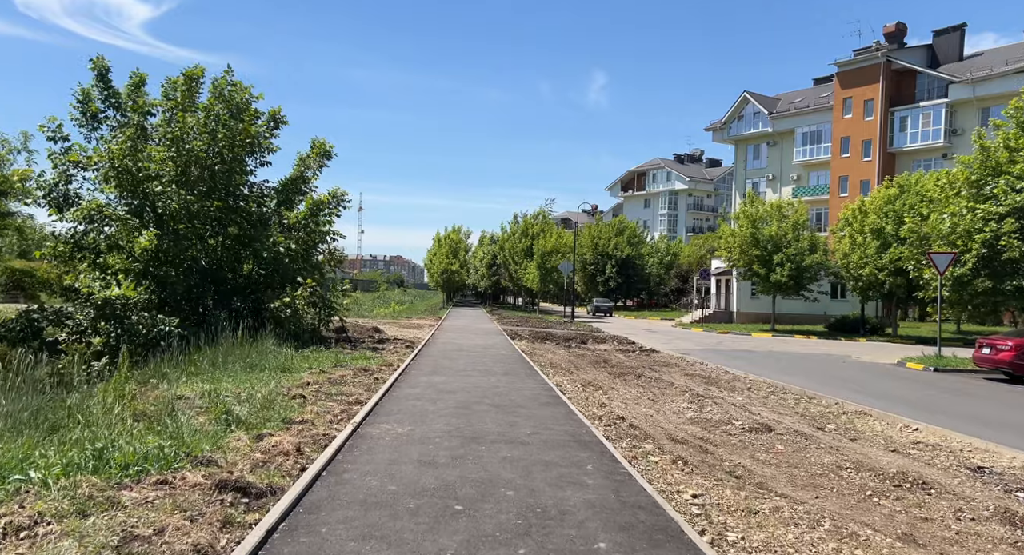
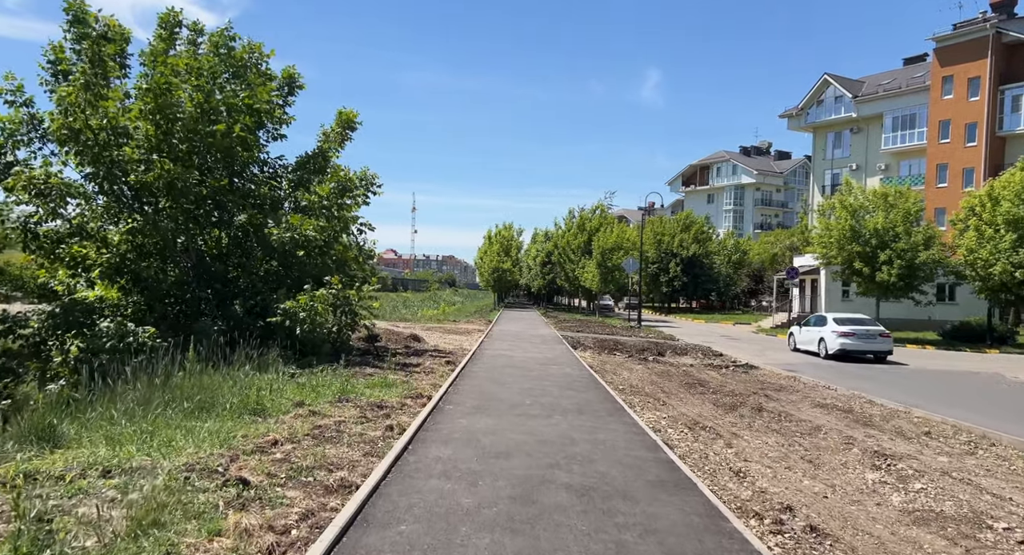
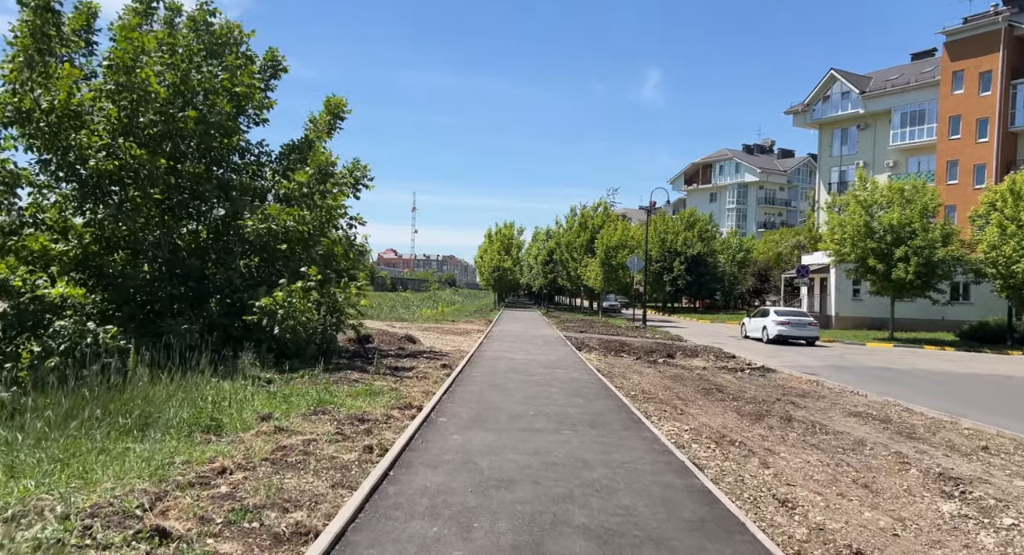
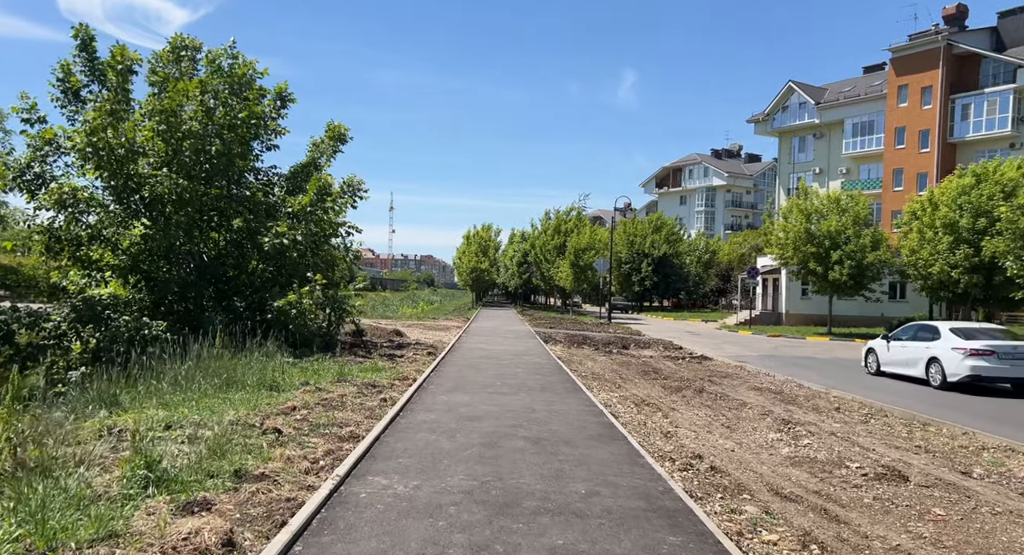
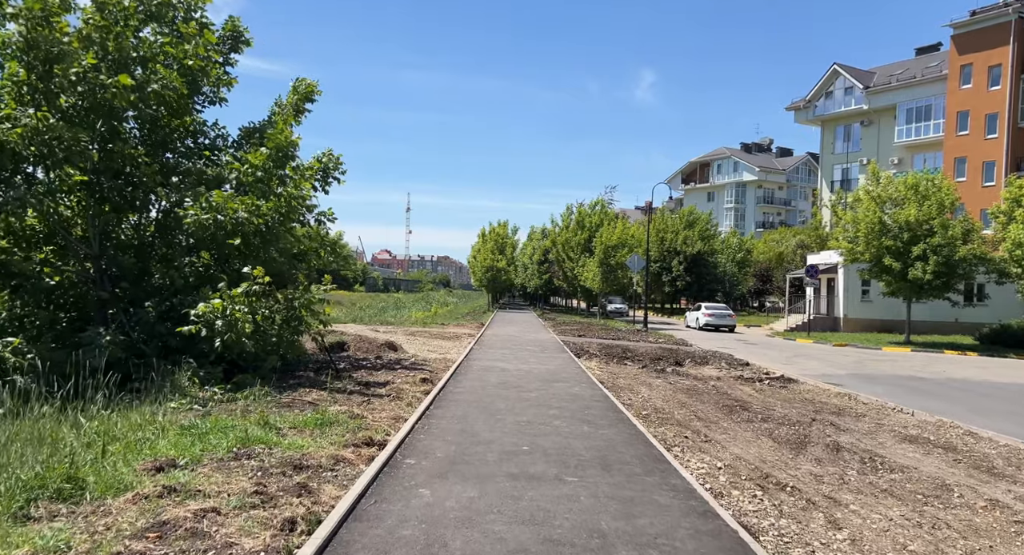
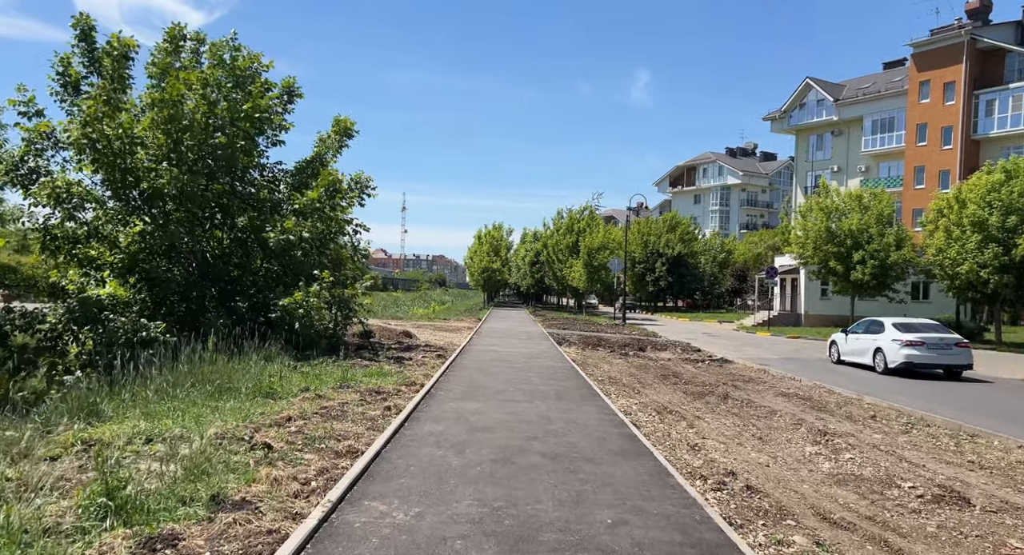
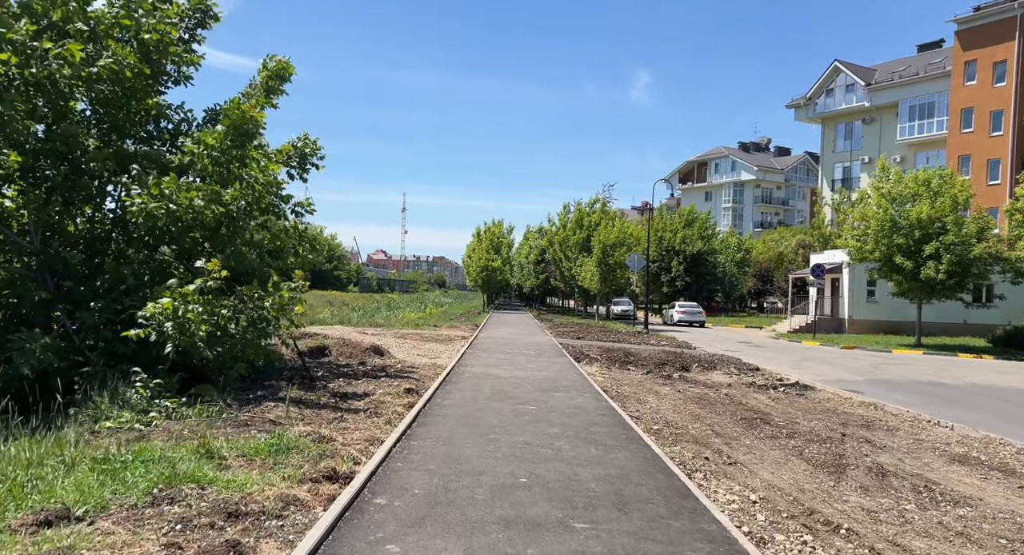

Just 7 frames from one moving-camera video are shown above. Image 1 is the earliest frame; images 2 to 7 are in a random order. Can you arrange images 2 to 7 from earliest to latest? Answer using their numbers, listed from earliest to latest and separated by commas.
4, 6, 2, 3, 5, 7
